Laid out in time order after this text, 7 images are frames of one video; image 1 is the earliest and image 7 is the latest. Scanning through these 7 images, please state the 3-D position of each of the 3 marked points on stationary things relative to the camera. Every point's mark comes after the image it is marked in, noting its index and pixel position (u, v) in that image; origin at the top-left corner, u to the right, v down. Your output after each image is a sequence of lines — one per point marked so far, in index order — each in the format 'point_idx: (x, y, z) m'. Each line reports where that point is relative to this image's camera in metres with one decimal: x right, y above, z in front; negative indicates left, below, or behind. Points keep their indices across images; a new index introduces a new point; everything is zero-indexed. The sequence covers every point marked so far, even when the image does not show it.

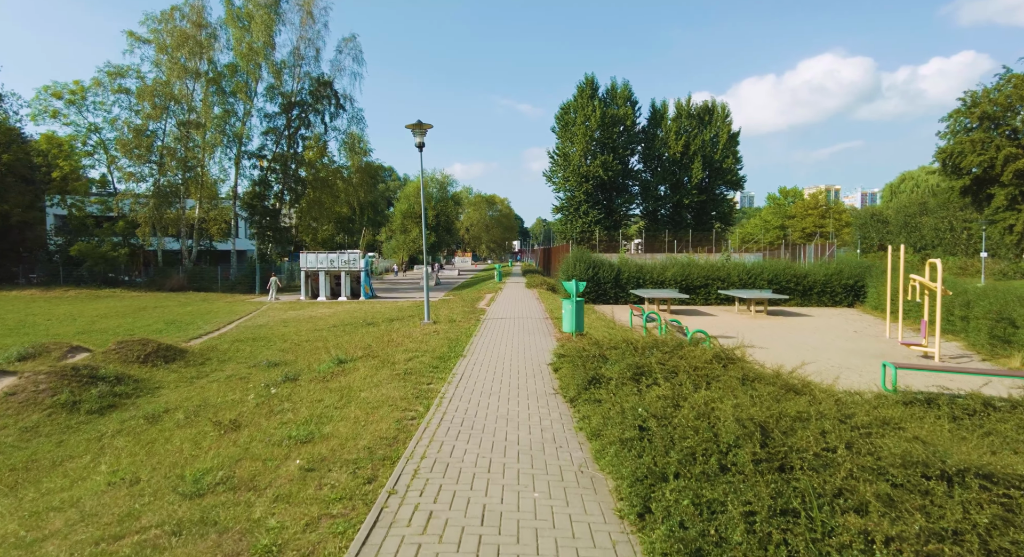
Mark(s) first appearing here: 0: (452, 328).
0: (-1.2, -1.0, +11.2) m
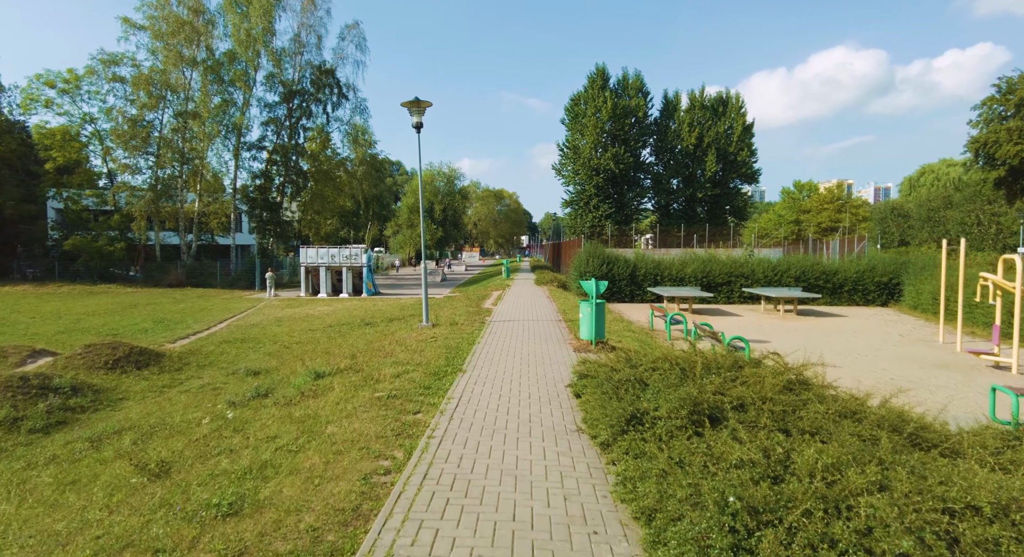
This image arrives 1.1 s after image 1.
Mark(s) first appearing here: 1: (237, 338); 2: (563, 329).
0: (-1.1, -1.0, +9.9) m
1: (-8.3, -1.8, +16.5) m
2: (+1.0, -1.0, +10.3) m
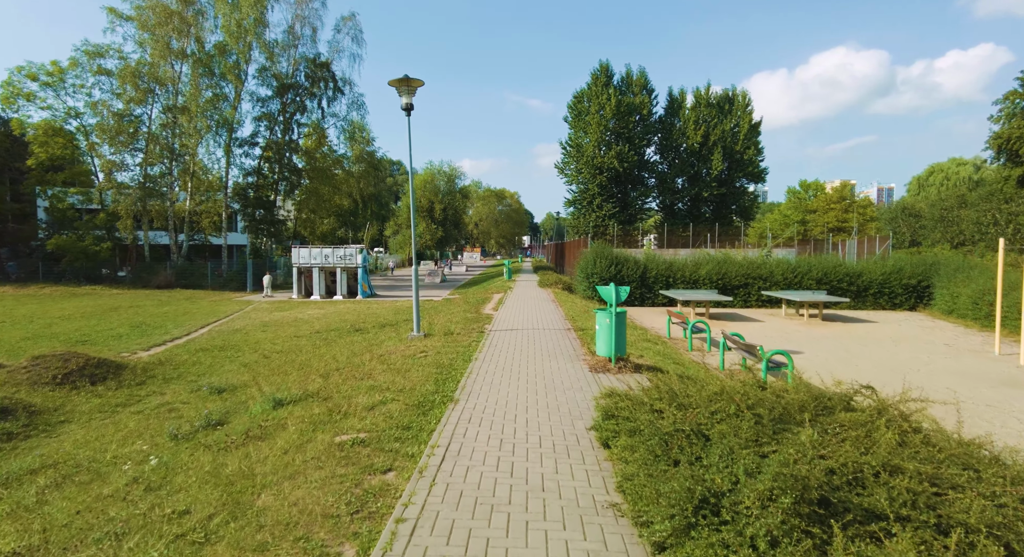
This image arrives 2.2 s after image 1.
0: (-1.0, -1.0, +8.6) m
1: (-8.2, -1.8, +15.2) m
2: (+1.1, -1.0, +9.0) m
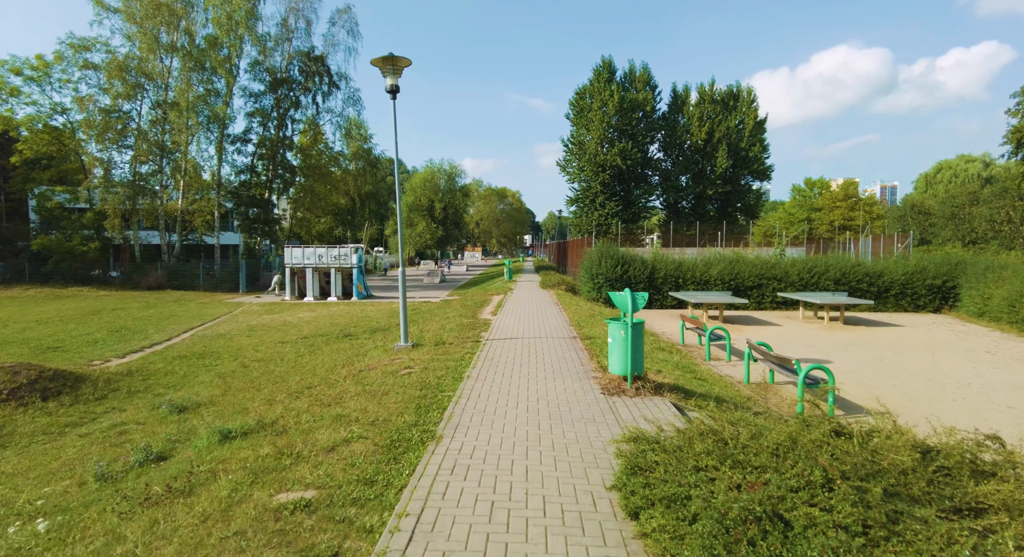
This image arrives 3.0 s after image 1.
0: (-1.0, -1.1, +7.6) m
1: (-8.2, -1.9, +14.2) m
2: (+1.0, -1.1, +8.0) m
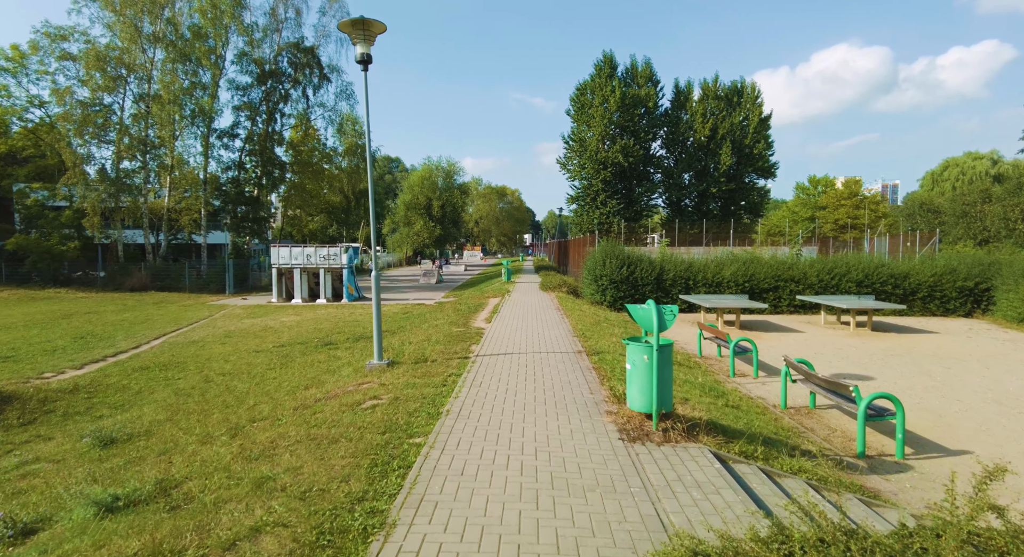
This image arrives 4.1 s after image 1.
0: (-1.1, -1.2, +6.3) m
1: (-8.3, -2.0, +12.9) m
2: (+1.0, -1.1, +6.7) m
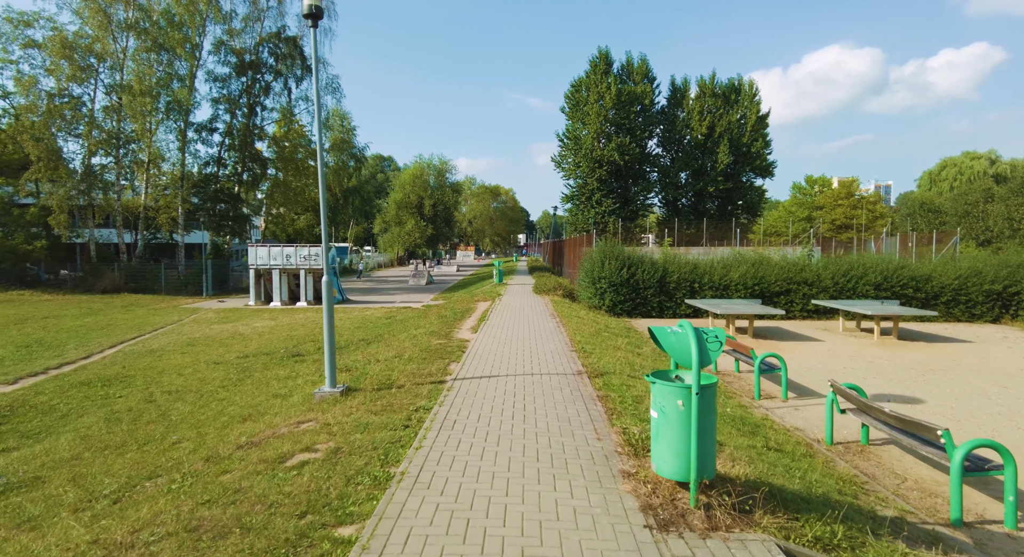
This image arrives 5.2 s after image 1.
0: (-1.3, -1.2, +4.9) m
1: (-8.5, -2.0, +11.5) m
2: (+0.8, -1.2, +5.3) m
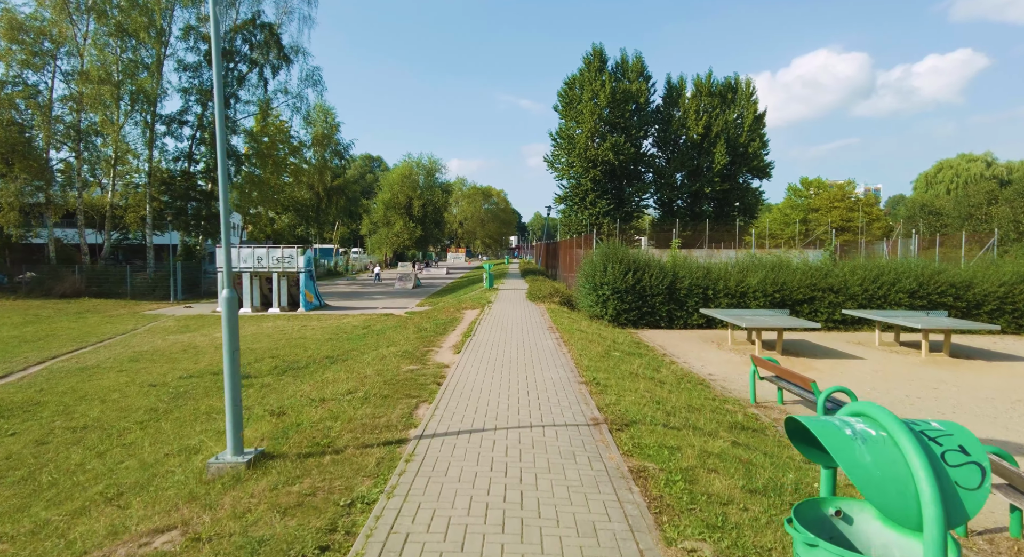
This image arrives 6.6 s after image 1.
0: (-1.3, -1.3, +3.1) m
1: (-8.7, -2.2, +9.5) m
2: (+0.7, -1.3, +3.5) m
